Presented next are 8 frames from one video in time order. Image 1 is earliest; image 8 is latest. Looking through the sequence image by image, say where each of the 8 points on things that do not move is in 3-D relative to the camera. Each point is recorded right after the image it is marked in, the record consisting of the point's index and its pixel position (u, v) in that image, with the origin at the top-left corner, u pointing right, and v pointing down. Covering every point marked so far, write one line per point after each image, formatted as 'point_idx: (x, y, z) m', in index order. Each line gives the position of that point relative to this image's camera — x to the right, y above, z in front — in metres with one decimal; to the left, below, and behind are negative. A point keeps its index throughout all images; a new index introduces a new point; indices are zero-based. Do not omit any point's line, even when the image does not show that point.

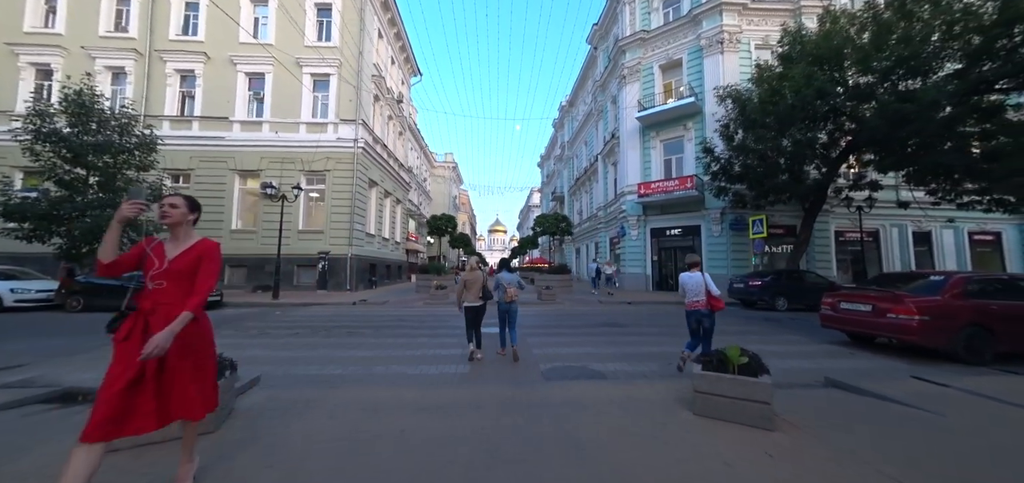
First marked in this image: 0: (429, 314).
0: (-3.3, -2.9, +14.1) m
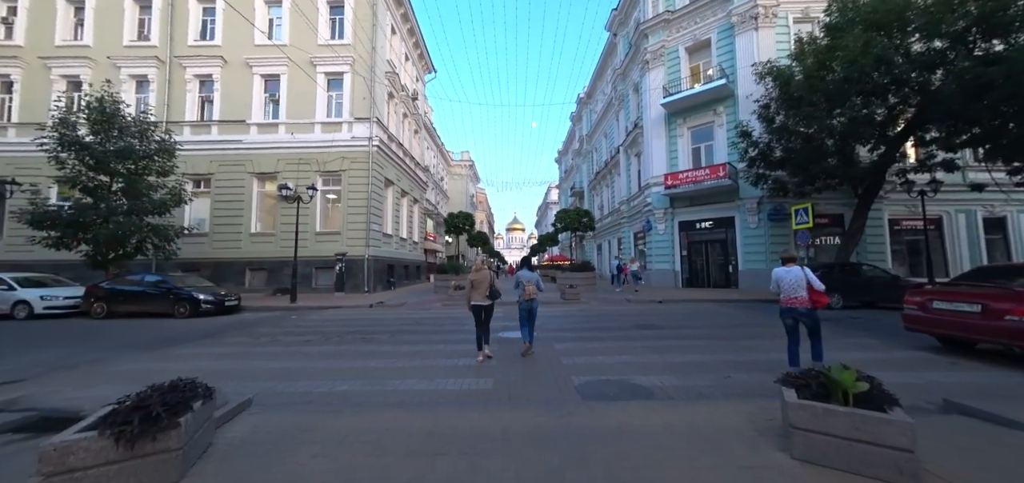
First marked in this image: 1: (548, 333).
0: (-2.5, -2.8, +13.4) m
1: (+1.0, -2.5, +9.9) m
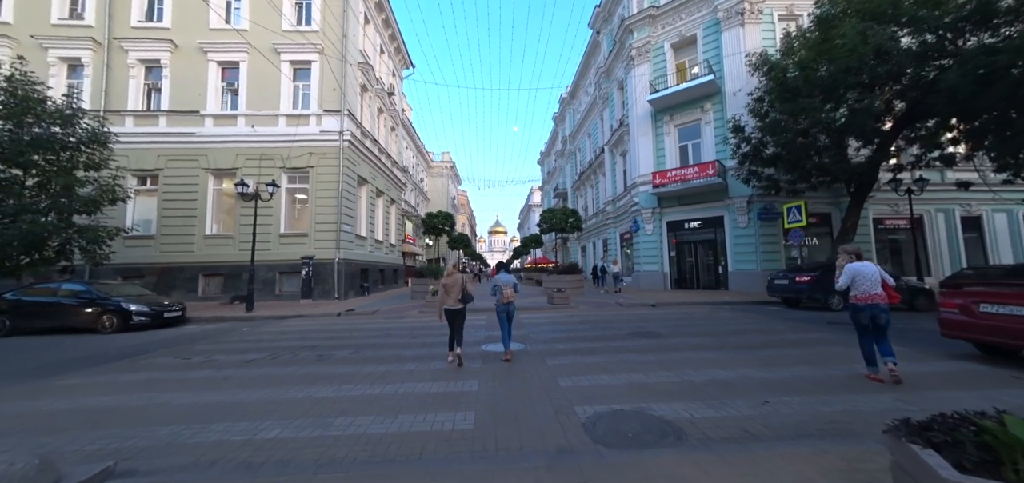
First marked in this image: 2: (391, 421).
0: (-3.0, -2.9, +12.0) m
1: (+0.6, -2.5, +8.7) m
2: (-1.4, -2.1, +4.2) m
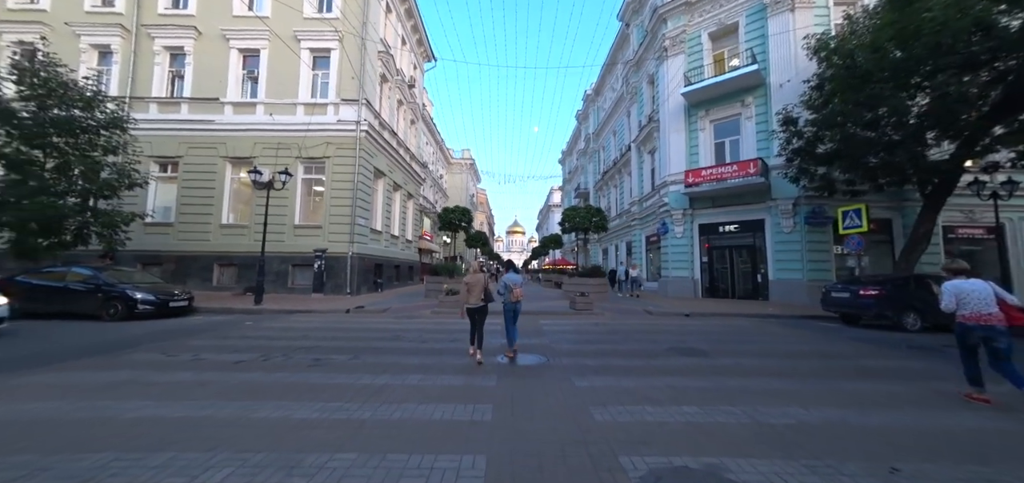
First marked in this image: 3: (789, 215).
0: (-2.4, -2.7, +11.1) m
1: (+1.0, -2.4, +7.6) m
2: (-1.2, -2.0, +3.2) m
3: (+14.1, +1.3, +17.9) m
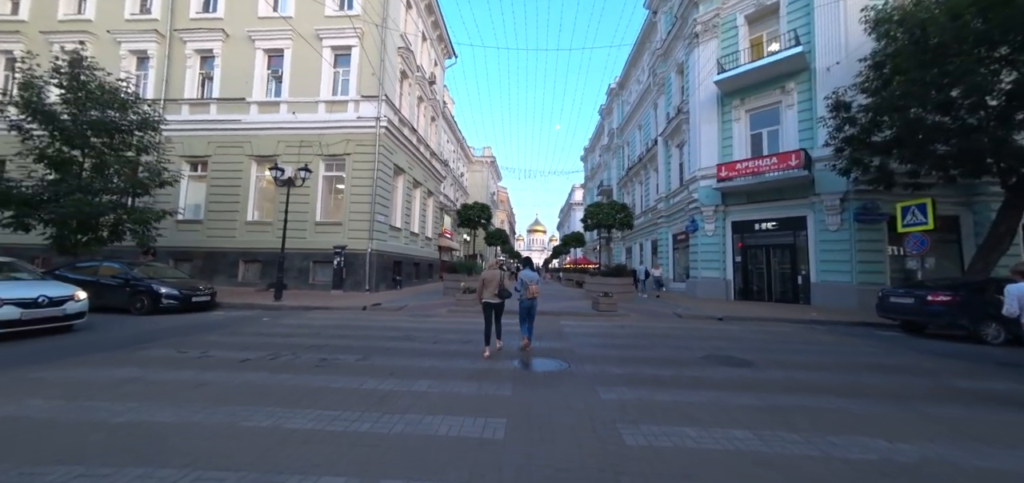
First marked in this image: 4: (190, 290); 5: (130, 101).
0: (-1.8, -2.6, +10.7) m
1: (+1.4, -2.3, +7.0) m
2: (-1.1, -1.9, +2.8) m
3: (+15.1, +1.4, +16.5) m
4: (-10.7, -1.6, +11.7) m
5: (-15.2, +5.6, +13.9) m
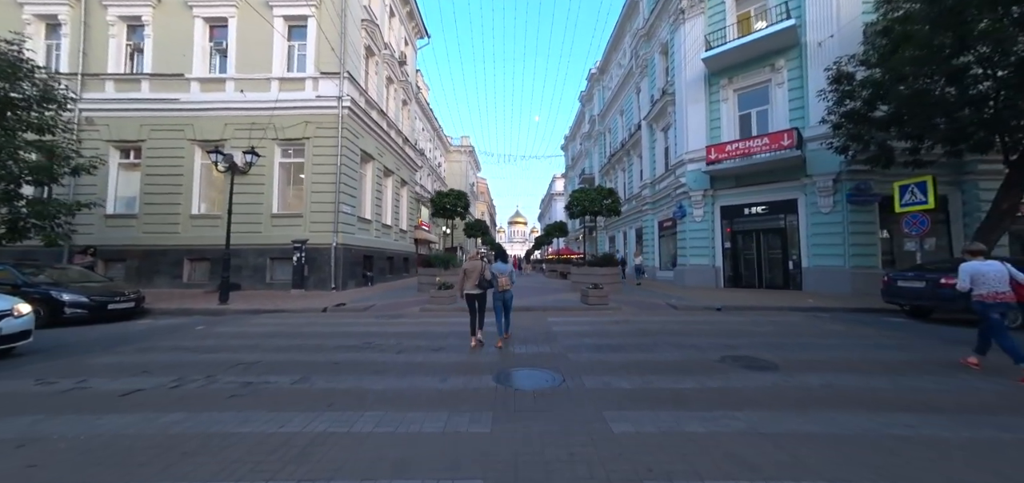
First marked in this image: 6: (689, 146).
0: (-2.3, -2.3, +9.2) m
1: (+1.1, -2.1, +5.7) m
2: (-1.2, -1.8, +1.4) m
3: (+14.1, +2.2, +15.9) m
4: (-11.3, -1.5, +9.8) m
5: (-16.0, +5.7, +11.6) m
6: (+9.8, +5.3, +19.6) m
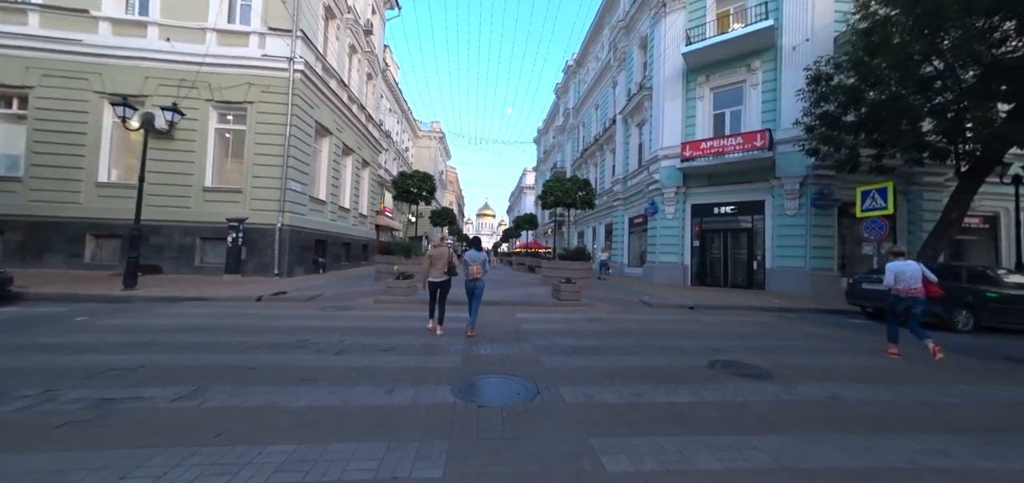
0: (-3.1, -1.9, +8.0) m
1: (+0.6, -1.9, +4.8) m
2: (-1.3, -1.6, +0.3) m
3: (+12.8, +2.1, +16.1) m
4: (-12.1, -0.7, +7.7) m
5: (-16.7, +6.7, +9.0) m
6: (+8.3, +5.4, +19.3) m
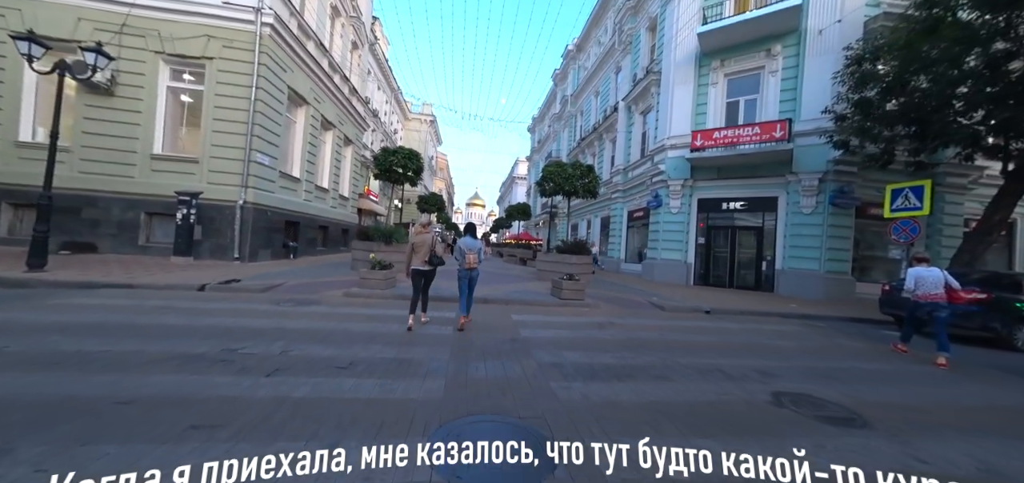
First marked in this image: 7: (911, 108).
0: (-3.2, -1.5, +6.4) m
1: (+0.6, -1.7, +3.4) m
2: (-1.1, -1.5, -1.2) m
3: (+12.6, +2.0, +14.9) m
4: (-12.1, 0.0, +5.8) m
5: (-16.4, +7.6, +6.8) m
6: (+8.2, +5.7, +17.9) m
7: (+11.9, +4.0, +10.4) m
